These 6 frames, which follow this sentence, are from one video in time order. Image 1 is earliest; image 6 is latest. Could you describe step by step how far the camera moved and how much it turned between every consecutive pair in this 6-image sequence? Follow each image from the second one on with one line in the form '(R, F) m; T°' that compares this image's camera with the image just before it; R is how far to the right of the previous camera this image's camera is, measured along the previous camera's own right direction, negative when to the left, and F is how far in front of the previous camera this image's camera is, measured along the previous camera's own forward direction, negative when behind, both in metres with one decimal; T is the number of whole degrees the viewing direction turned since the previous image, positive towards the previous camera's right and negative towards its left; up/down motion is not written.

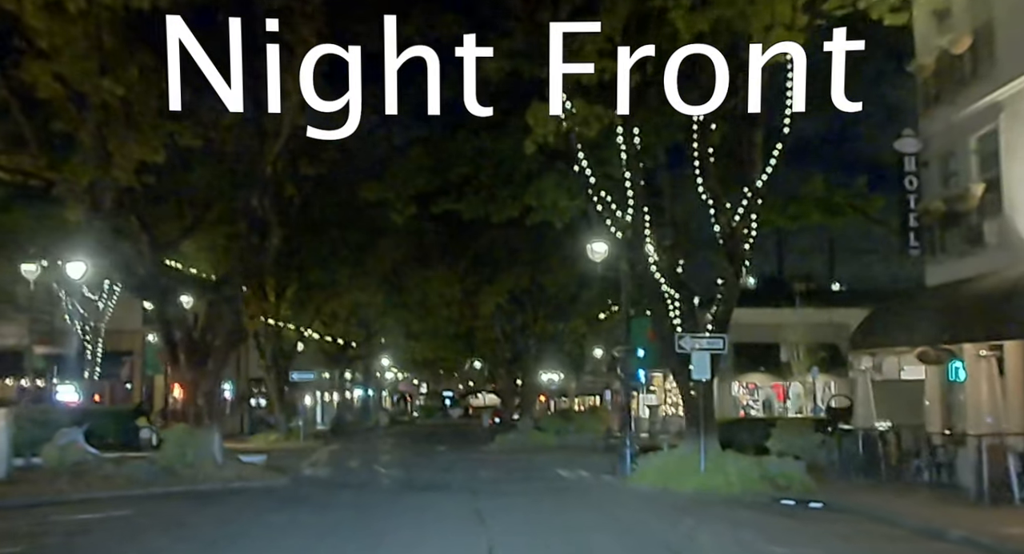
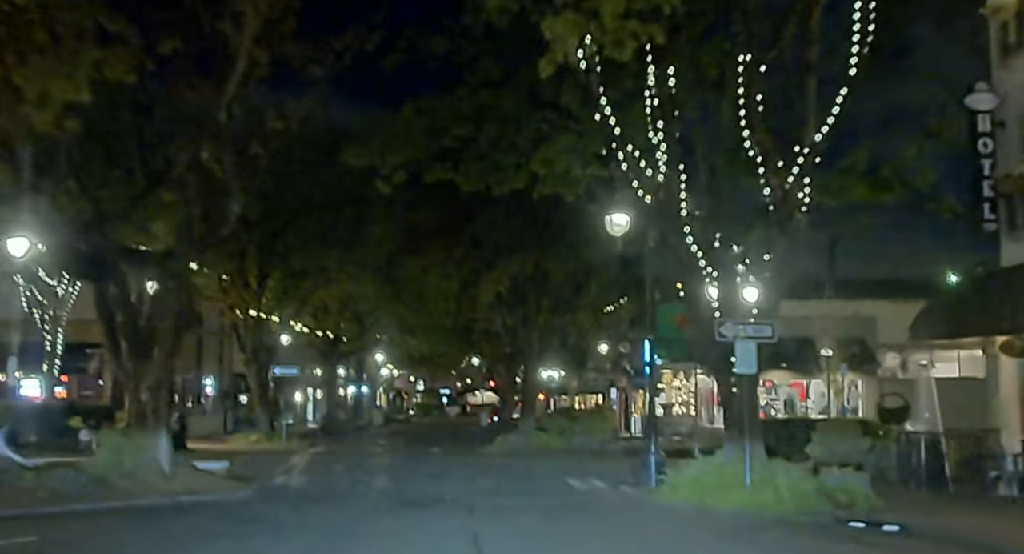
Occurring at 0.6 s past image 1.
(-0.1, +3.9) m; 0°
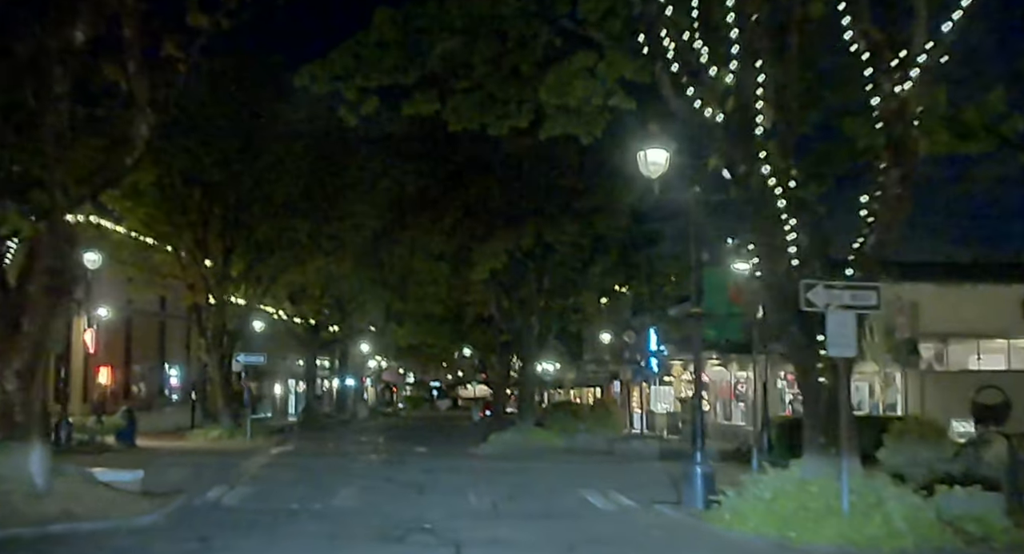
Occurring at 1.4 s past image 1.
(-0.2, +5.4) m; 0°
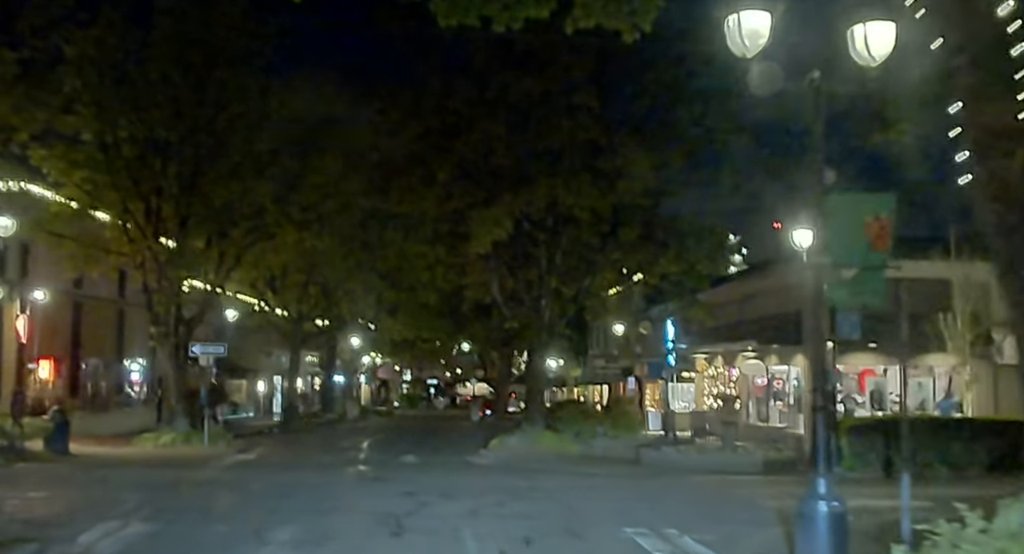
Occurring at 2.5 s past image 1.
(-0.2, +6.1) m; 0°
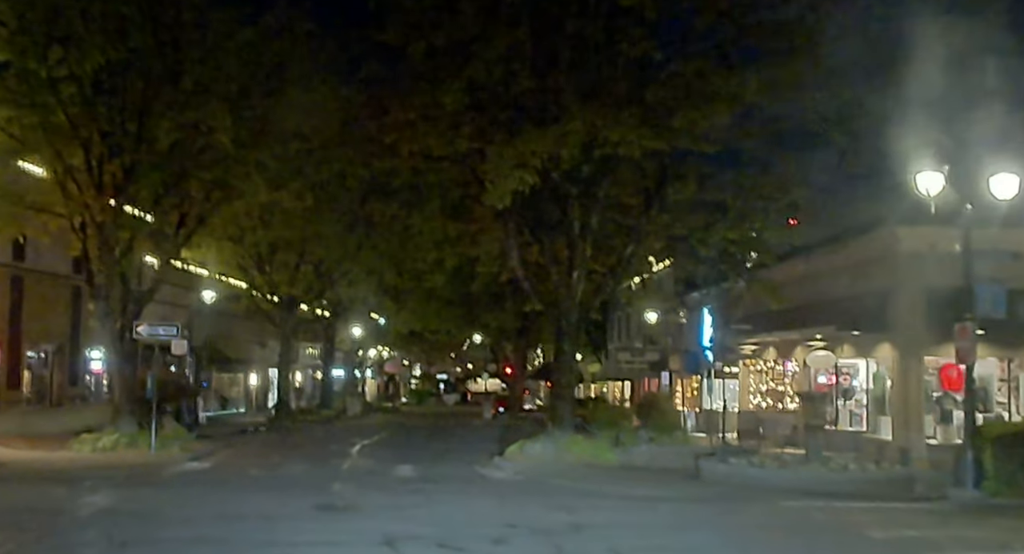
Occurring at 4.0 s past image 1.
(-0.3, +6.5) m; -1°
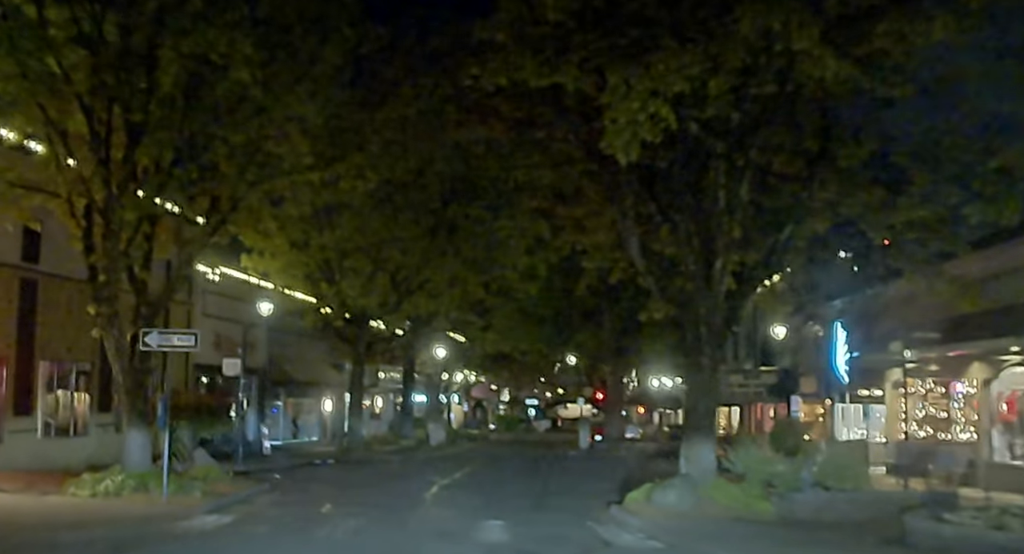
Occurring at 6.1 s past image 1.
(-0.6, +6.5) m; -4°
